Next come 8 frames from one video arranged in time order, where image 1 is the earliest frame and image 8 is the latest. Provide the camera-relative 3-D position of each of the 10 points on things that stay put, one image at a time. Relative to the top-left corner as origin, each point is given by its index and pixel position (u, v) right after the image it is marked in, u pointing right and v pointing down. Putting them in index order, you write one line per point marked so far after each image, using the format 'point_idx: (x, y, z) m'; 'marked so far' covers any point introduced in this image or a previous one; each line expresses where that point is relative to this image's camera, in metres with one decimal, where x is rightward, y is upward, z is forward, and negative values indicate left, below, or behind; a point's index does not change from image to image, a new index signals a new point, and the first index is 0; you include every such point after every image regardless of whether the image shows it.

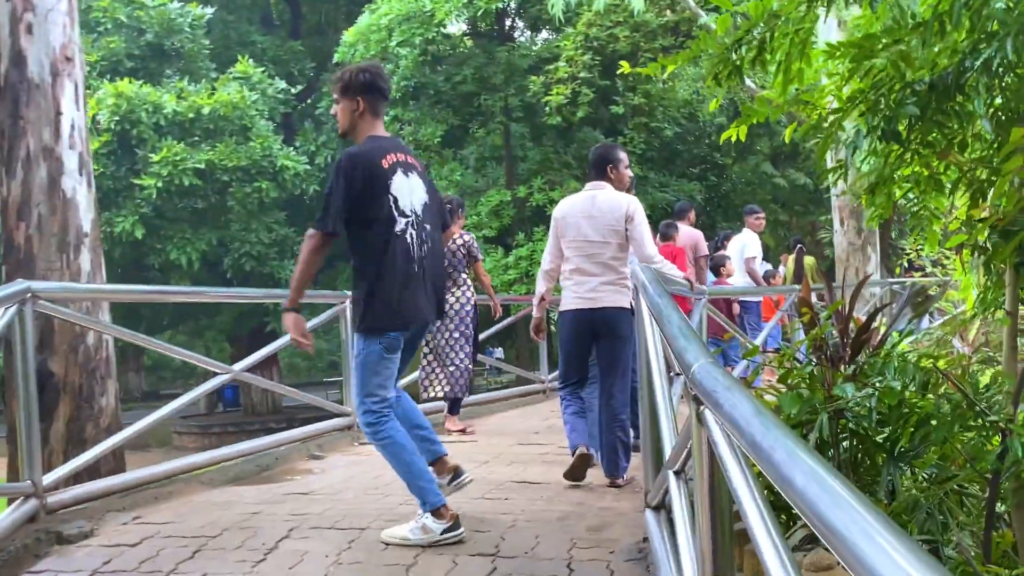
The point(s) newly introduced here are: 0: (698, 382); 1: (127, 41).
0: (+0.3, -0.1, +1.7) m
1: (-4.5, +2.9, +12.6) m
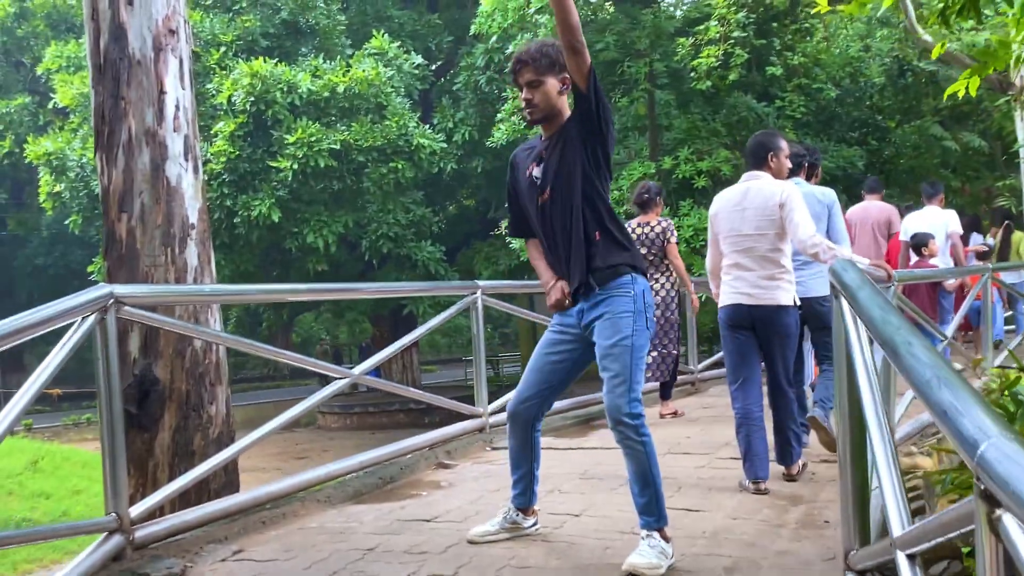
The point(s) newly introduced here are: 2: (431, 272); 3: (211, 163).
0: (+0.5, -0.2, +1.1) m
1: (-2.9, +3.1, +12.5) m
2: (-1.0, +0.2, +13.2) m
3: (-3.3, +1.4, +11.8) m
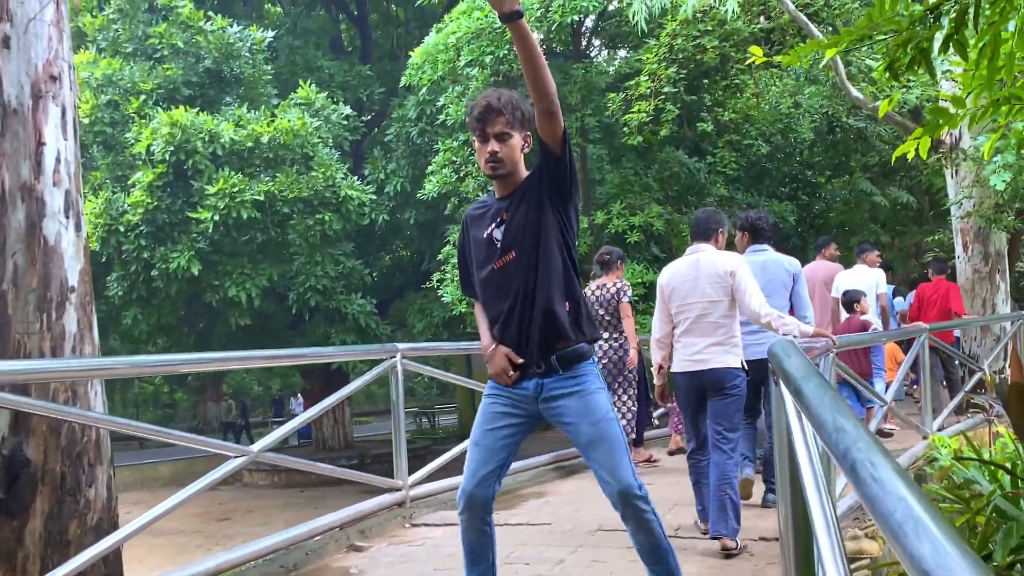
0: (+0.4, -0.3, +0.8) m
1: (-3.7, +2.5, +12.1) m
2: (-1.8, -0.5, +12.8) m
3: (-4.0, +0.8, +11.3) m
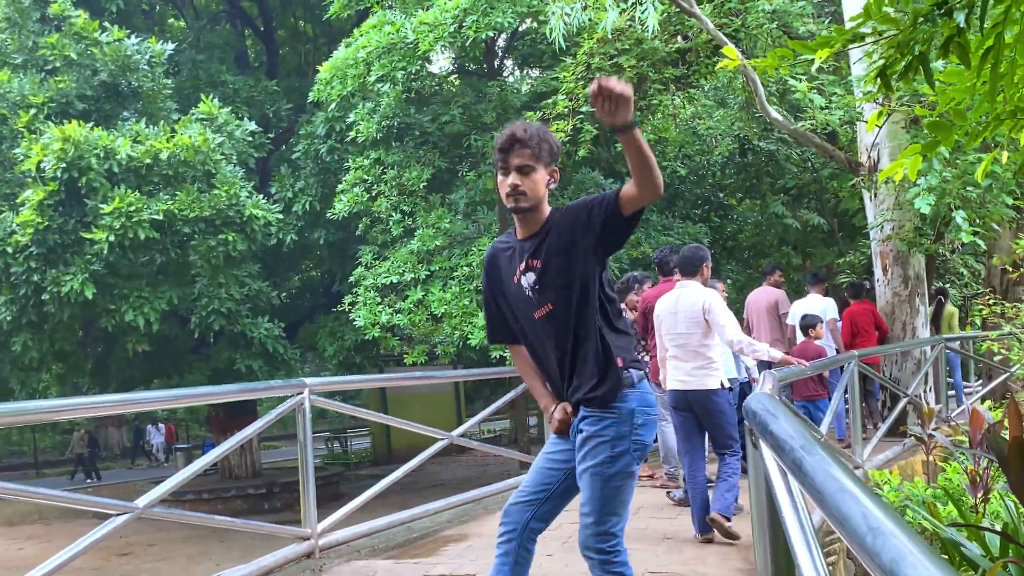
0: (+0.4, -0.3, +0.5) m
1: (-4.6, +2.2, +11.5) m
2: (-2.8, -0.7, +12.2) m
3: (-4.9, +0.5, +10.6) m
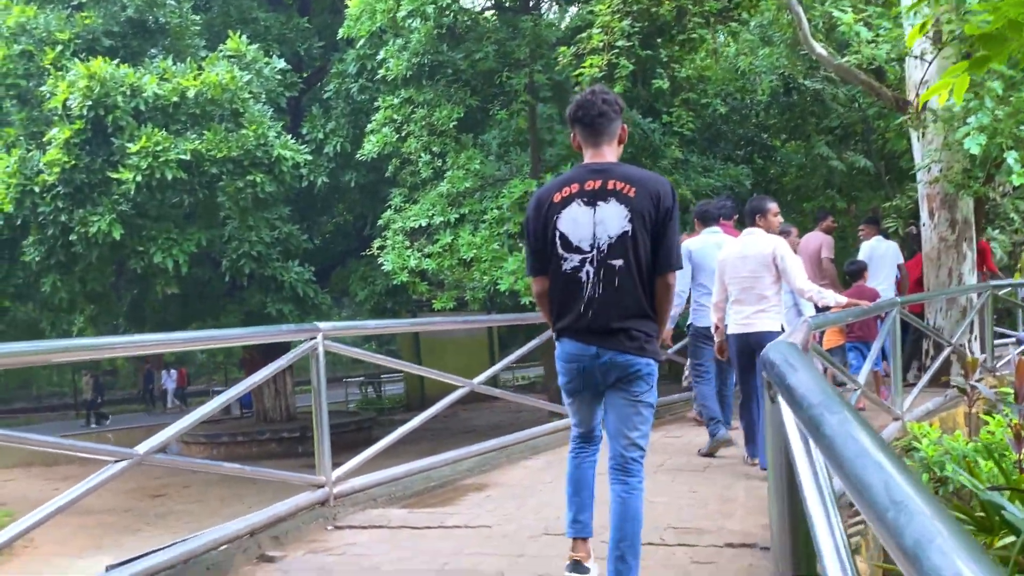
0: (+0.3, -0.3, +0.3) m
1: (-4.3, +2.8, +11.3) m
2: (-2.4, -0.1, +12.1) m
3: (-4.6, +1.1, +10.5) m
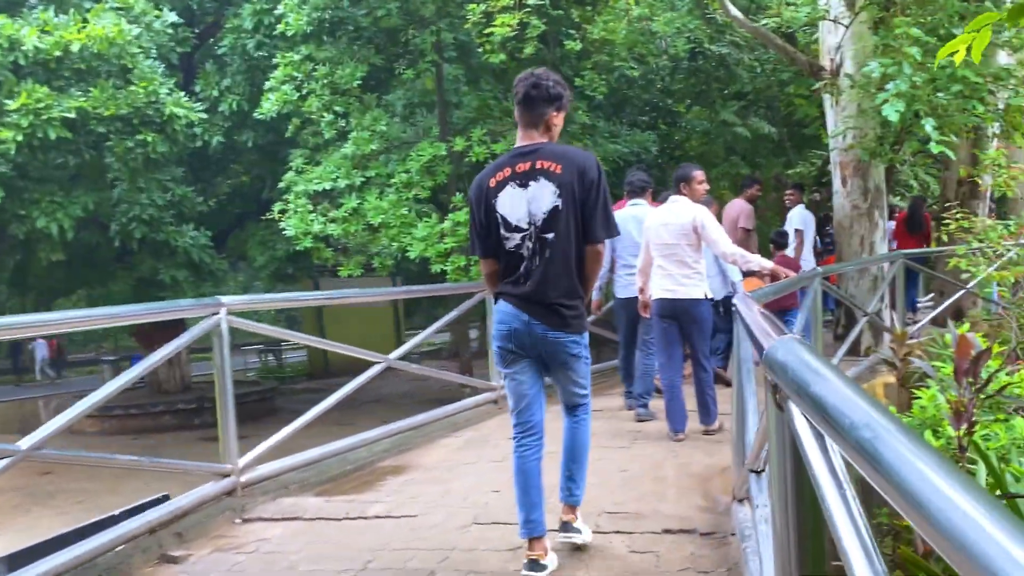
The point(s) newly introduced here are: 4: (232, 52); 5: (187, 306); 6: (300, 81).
0: (+0.4, -0.3, +0.1) m
1: (-5.2, +3.2, +10.5) m
2: (-3.4, +0.3, +11.6) m
3: (-5.4, +1.4, +9.7) m
4: (-3.2, +2.7, +12.4) m
5: (-1.2, -0.1, +4.1) m
6: (-2.1, +2.1, +10.9) m
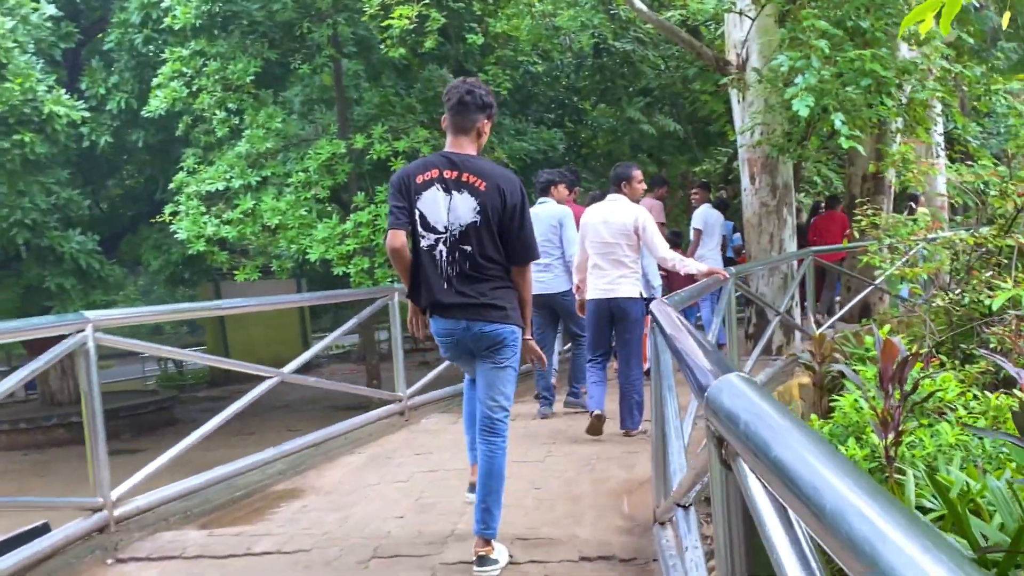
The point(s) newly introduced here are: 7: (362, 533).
0: (+0.4, -0.4, -0.2) m
1: (-6.1, +3.0, +9.7) m
2: (-4.4, +0.2, +11.0) m
3: (-6.3, +1.3, +8.9) m
4: (-4.3, +2.7, +11.8) m
5: (-1.6, -0.1, +3.7) m
6: (-3.1, +2.0, +10.4) m
7: (-0.5, -0.8, +3.7) m
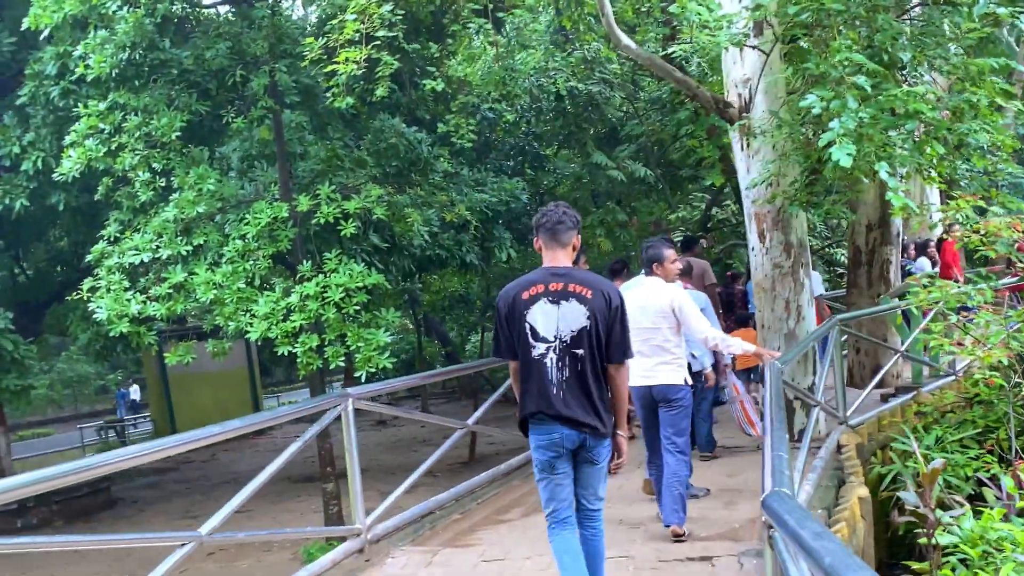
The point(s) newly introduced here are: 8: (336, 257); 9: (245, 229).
0: (+0.6, -0.6, -1.4) m
1: (-6.4, +2.2, +8.3) m
2: (-4.7, -0.6, +9.5) m
3: (-6.5, +0.5, +7.4) m
4: (-4.7, +1.8, +10.5) m
5: (-1.5, -0.5, +2.3) m
6: (-3.4, +1.3, +9.1) m
7: (-0.5, -1.2, +2.4) m
8: (-1.4, +0.2, +8.6) m
9: (-2.2, +0.5, +8.7) m
